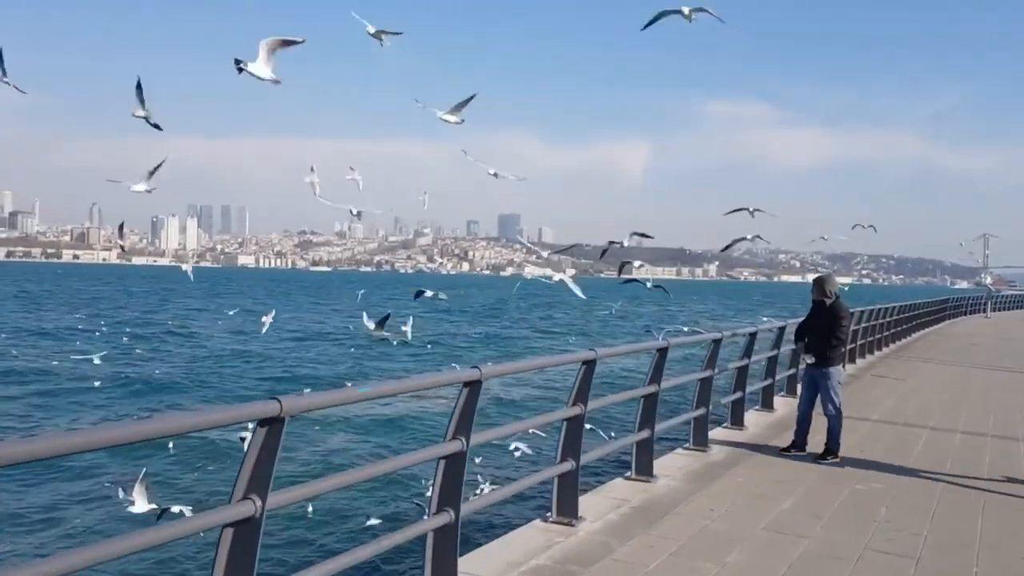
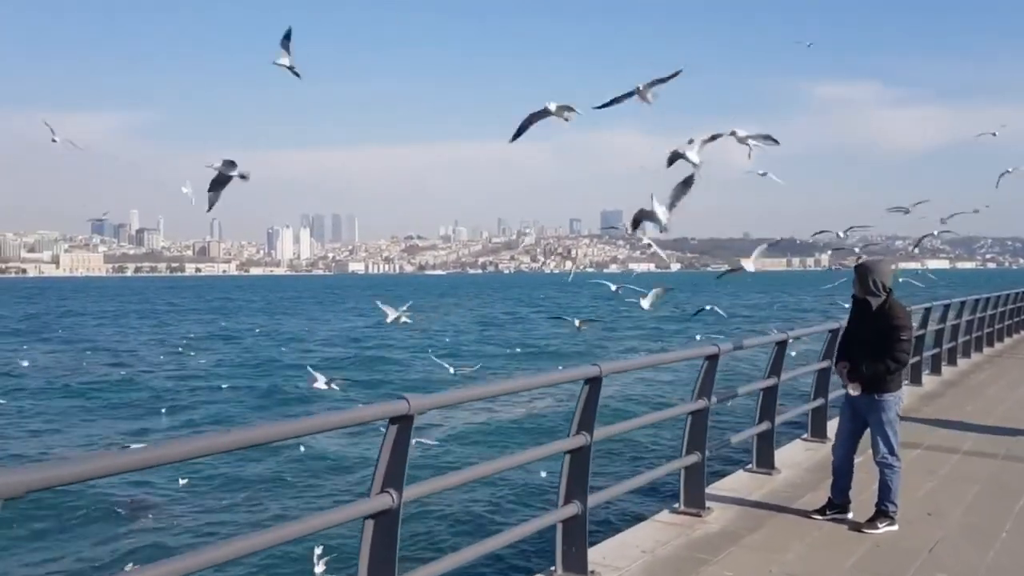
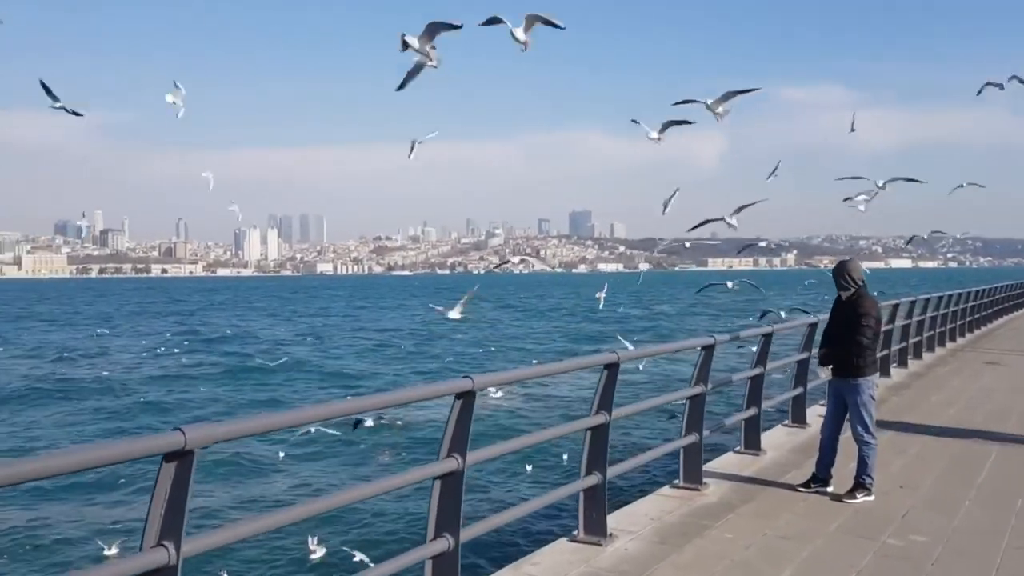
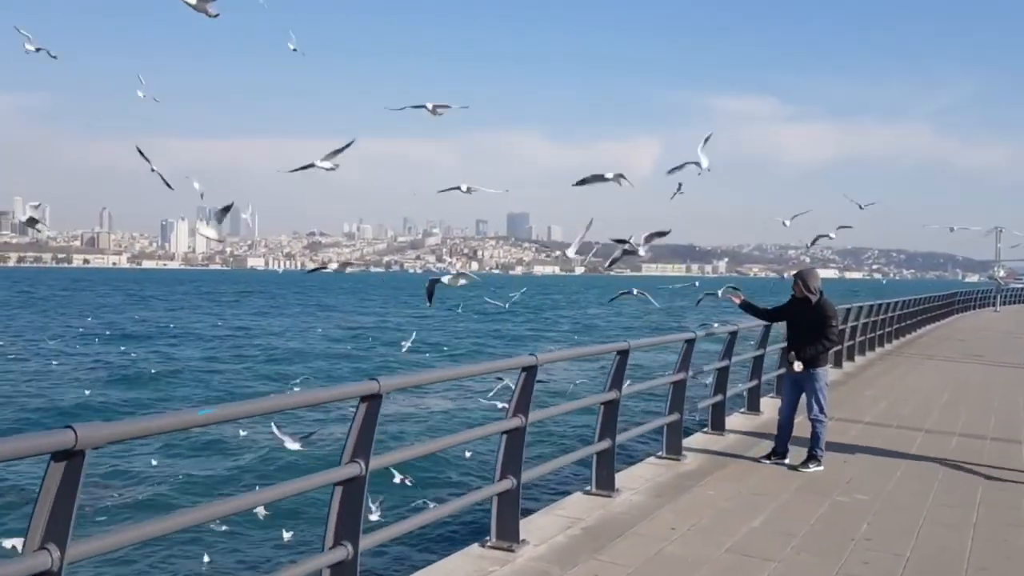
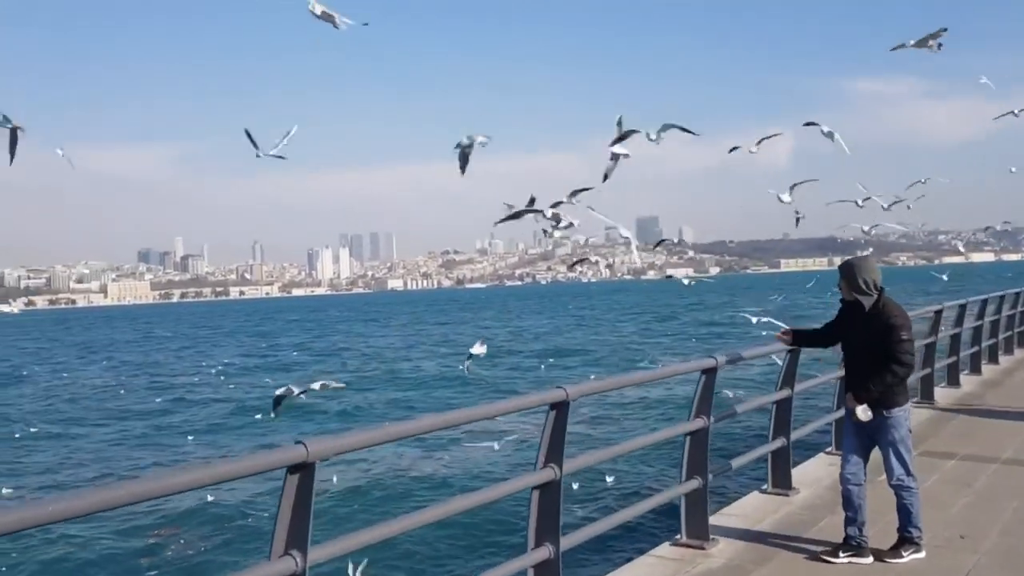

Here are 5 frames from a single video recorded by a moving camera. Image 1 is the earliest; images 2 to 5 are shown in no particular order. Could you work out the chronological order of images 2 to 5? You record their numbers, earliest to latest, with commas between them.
4, 3, 2, 5
